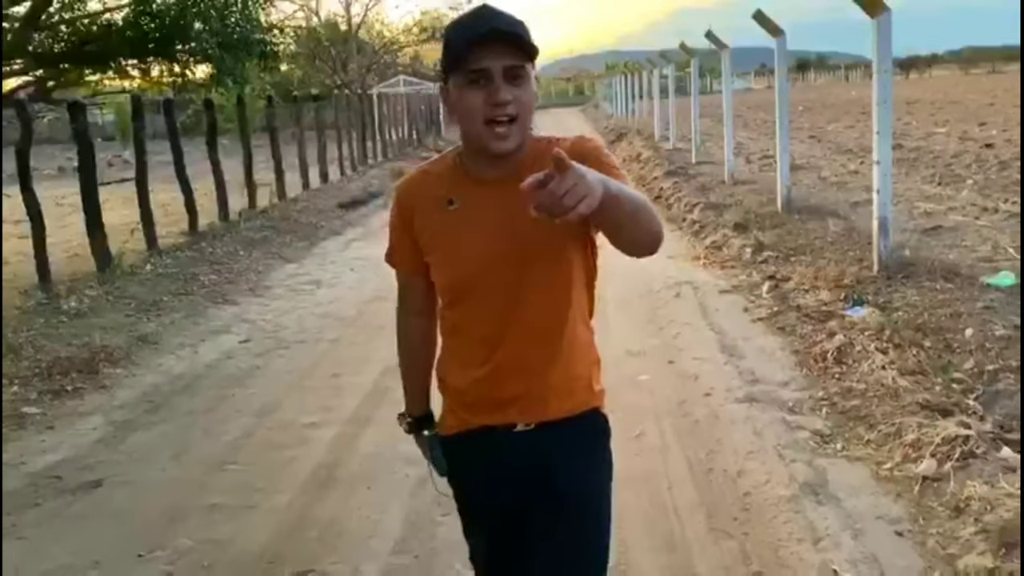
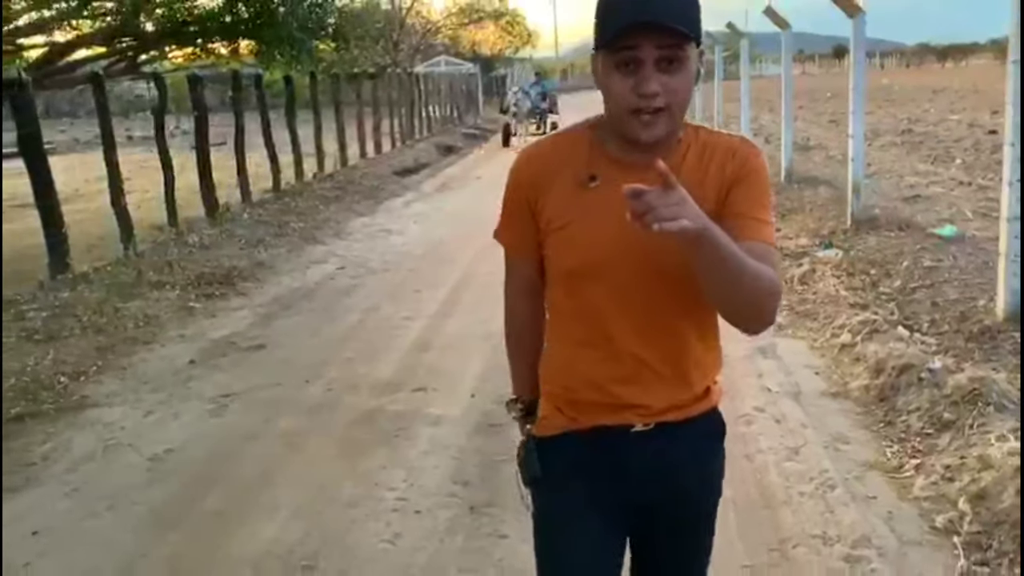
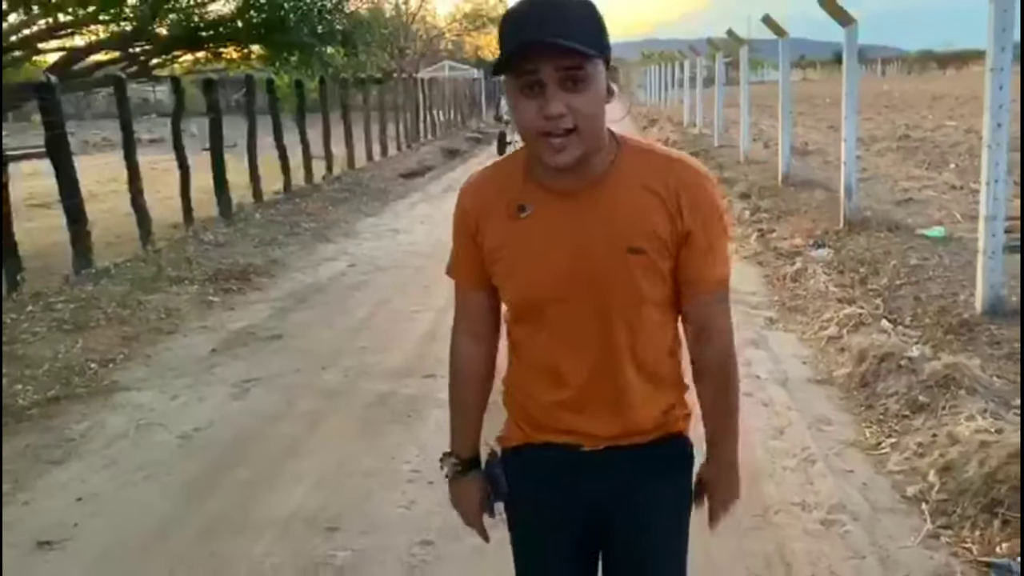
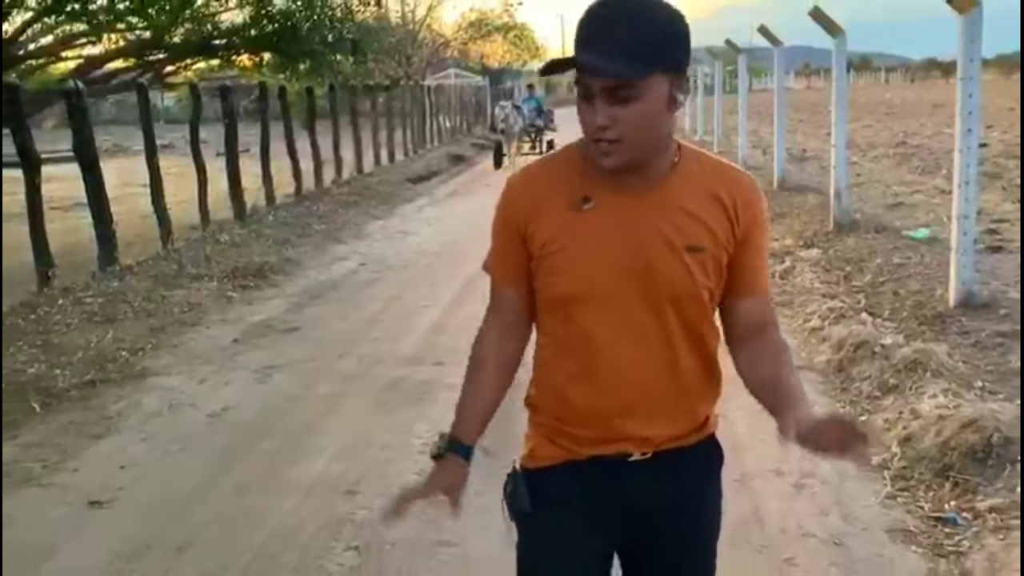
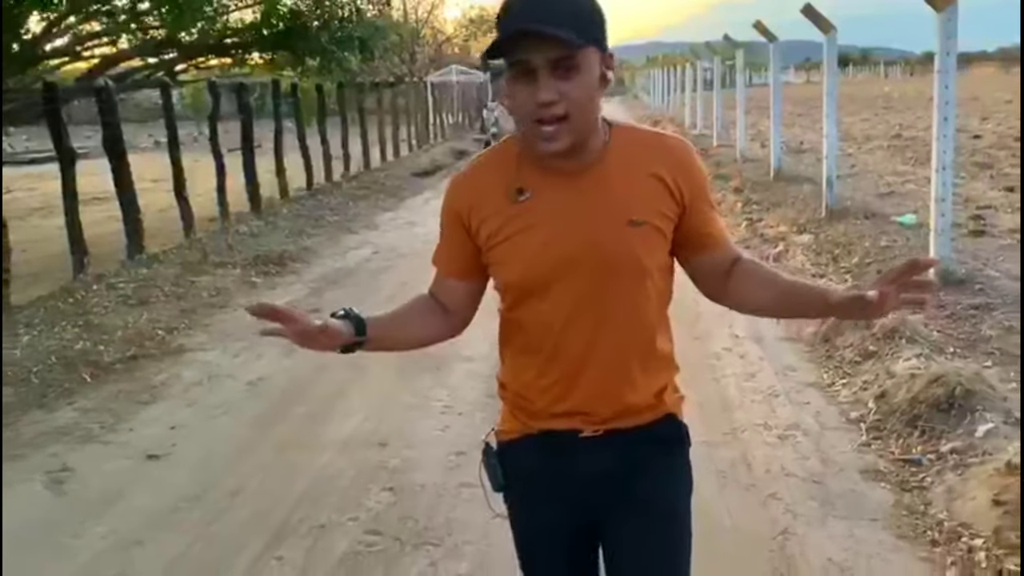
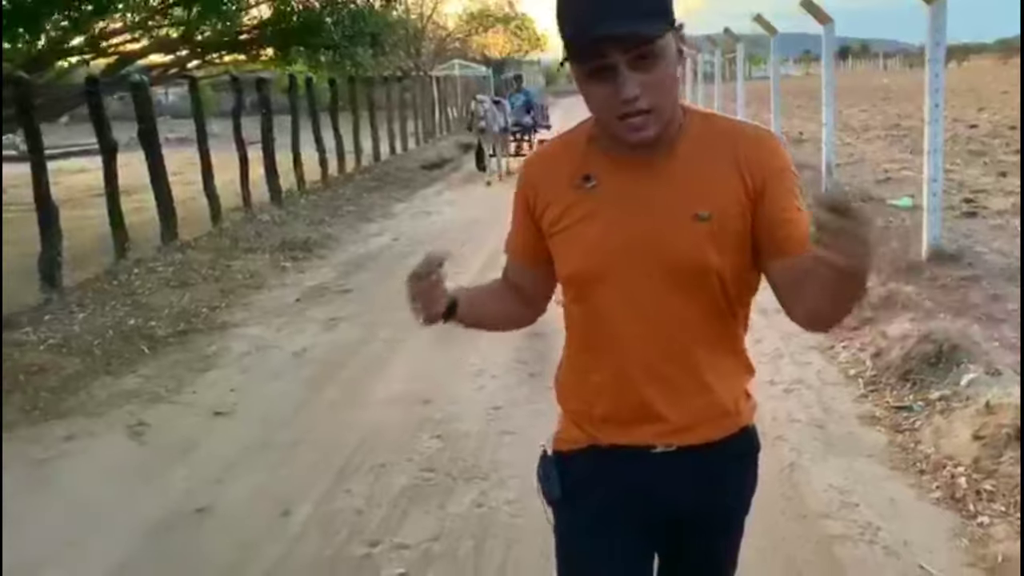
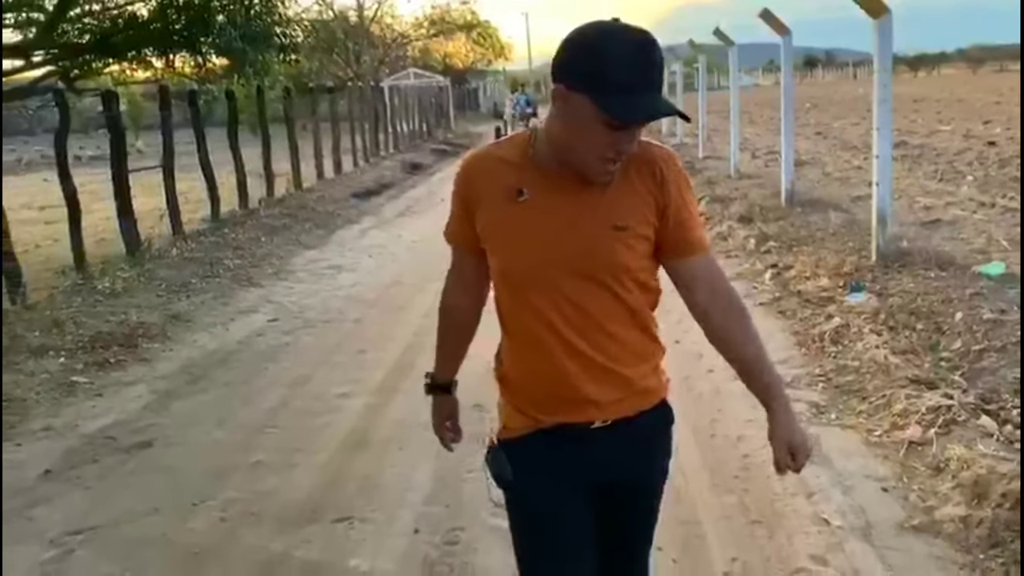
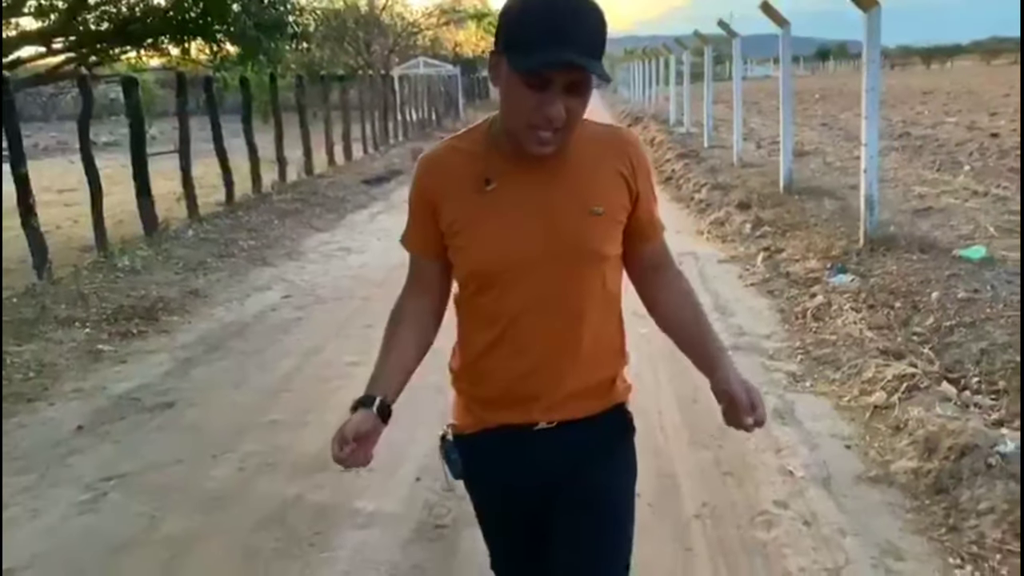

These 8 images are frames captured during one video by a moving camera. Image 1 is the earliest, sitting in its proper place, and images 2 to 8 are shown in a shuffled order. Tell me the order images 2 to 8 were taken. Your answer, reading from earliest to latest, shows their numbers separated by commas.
7, 8, 2, 3, 4, 5, 6
